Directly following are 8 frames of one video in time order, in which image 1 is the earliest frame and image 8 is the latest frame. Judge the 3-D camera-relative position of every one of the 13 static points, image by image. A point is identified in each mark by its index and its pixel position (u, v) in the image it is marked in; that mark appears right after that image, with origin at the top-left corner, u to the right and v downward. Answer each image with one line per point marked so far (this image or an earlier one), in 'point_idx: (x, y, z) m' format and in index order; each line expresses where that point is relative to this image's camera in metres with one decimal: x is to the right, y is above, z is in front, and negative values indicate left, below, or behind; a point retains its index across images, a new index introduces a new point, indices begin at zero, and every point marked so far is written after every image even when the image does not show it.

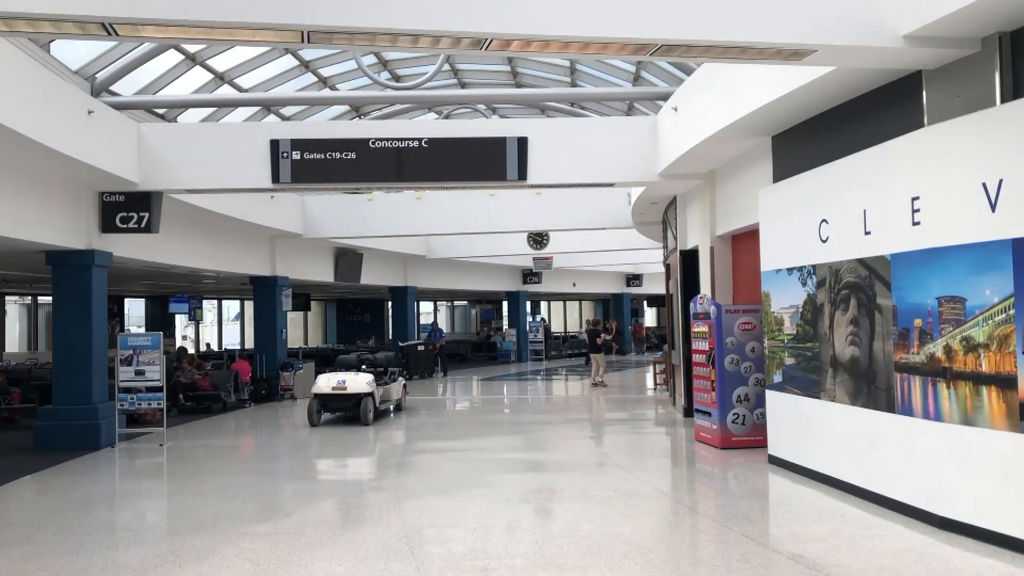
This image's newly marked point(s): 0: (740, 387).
0: (+2.2, -1.0, +9.2) m
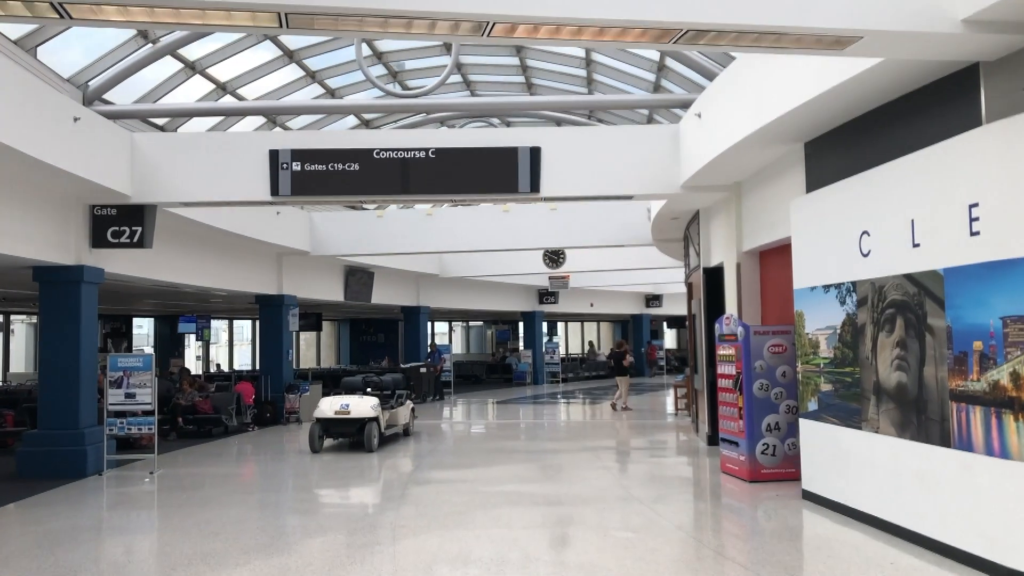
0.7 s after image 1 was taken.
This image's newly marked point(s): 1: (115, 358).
0: (+2.3, -1.1, +8.5) m
1: (-4.3, -0.8, +10.2) m
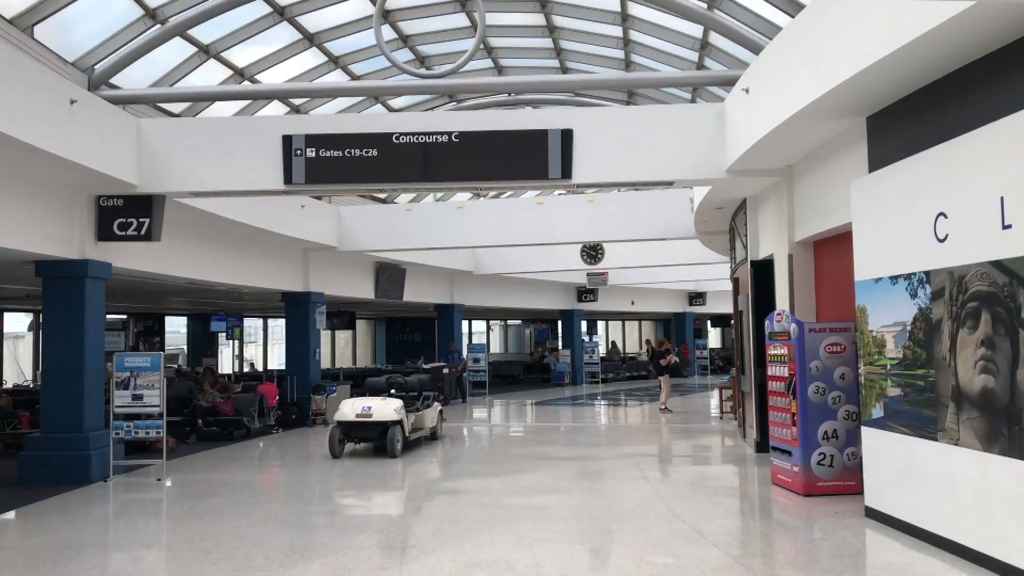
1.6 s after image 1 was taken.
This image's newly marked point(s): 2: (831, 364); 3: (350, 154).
0: (+2.6, -1.1, +7.7) m
1: (-4.0, -0.7, +9.7) m
2: (+2.6, -0.6, +7.7) m
3: (-1.6, +1.3, +9.2) m
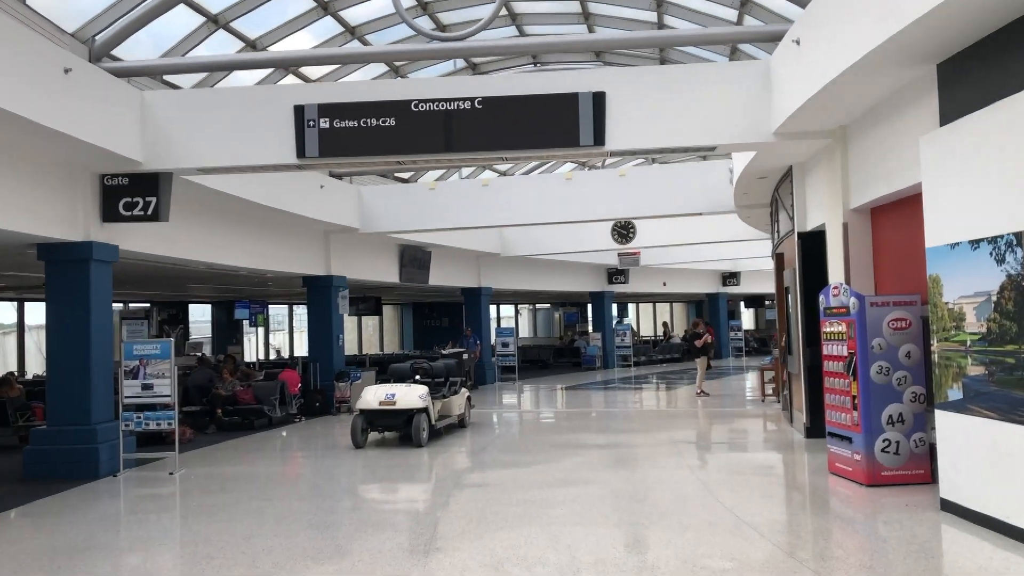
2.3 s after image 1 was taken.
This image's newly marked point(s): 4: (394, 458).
0: (+2.8, -0.9, +7.0) m
1: (-3.7, -0.6, +9.1) m
2: (+2.8, -0.4, +7.0) m
3: (-1.3, +1.5, +8.6) m
4: (-1.3, -1.8, +10.1) m
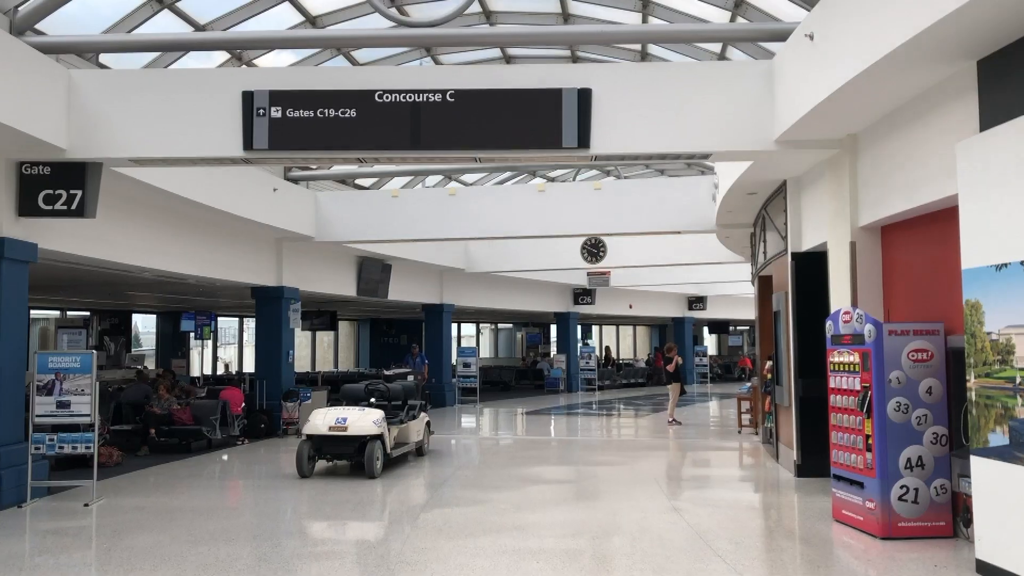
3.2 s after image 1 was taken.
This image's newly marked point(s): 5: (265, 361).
0: (+2.6, -1.0, +6.1) m
1: (-4.0, -0.6, +8.1) m
2: (+2.6, -0.6, +6.2) m
3: (-1.5, +1.4, +7.6) m
4: (-1.6, -2.0, +9.1) m
5: (-3.7, -1.1, +14.0) m
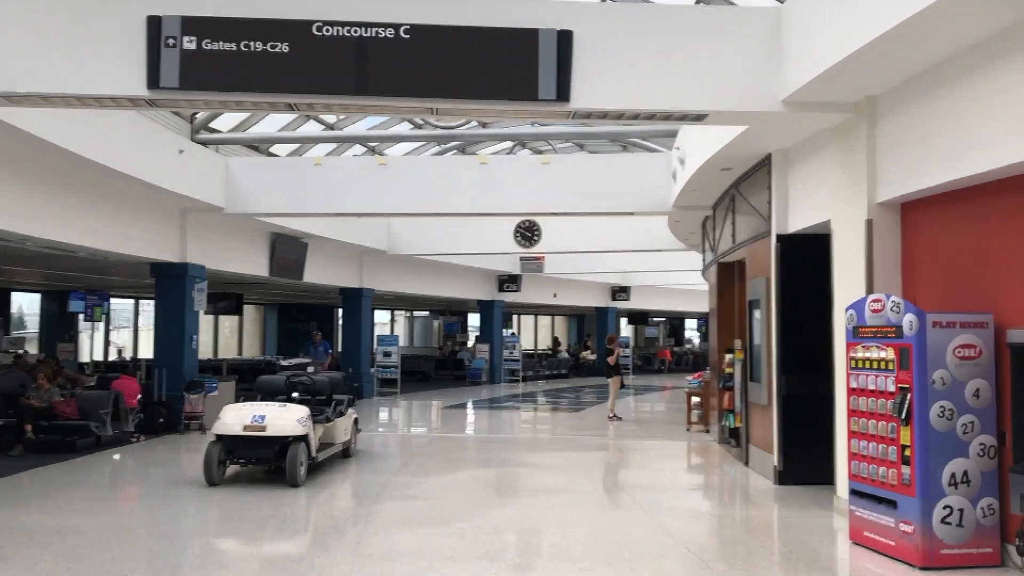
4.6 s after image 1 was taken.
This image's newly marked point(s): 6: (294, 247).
0: (+2.5, -0.9, +5.2) m
1: (-4.3, -0.4, +6.4) m
2: (+2.5, -0.5, +5.2) m
3: (-1.7, +1.6, +6.2) m
4: (-2.1, -1.7, +7.8) m
5: (-4.6, -0.8, +12.4) m
6: (-3.6, +0.7, +15.5) m
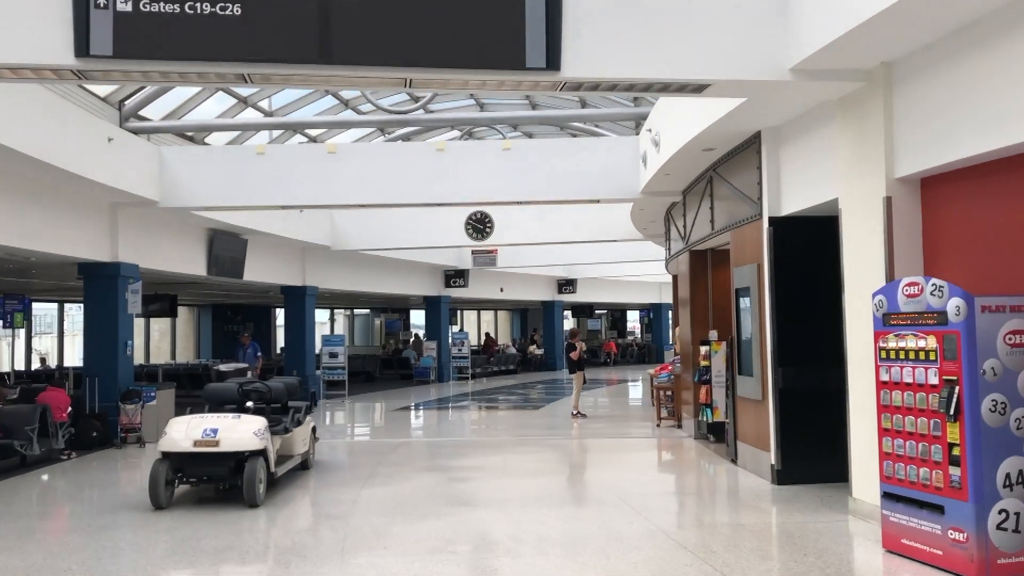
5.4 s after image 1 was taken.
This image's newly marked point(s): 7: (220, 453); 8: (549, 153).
0: (+2.5, -0.8, +4.7) m
1: (-4.3, -0.4, +5.5) m
2: (+2.5, -0.4, +4.7) m
3: (-1.8, +1.6, +5.4) m
4: (-2.2, -1.7, +6.9) m
5: (-5.0, -0.8, +11.3) m
6: (-4.3, +0.7, +14.5) m
7: (-2.2, -1.2, +7.1) m
8: (+0.4, +1.6, +11.4) m
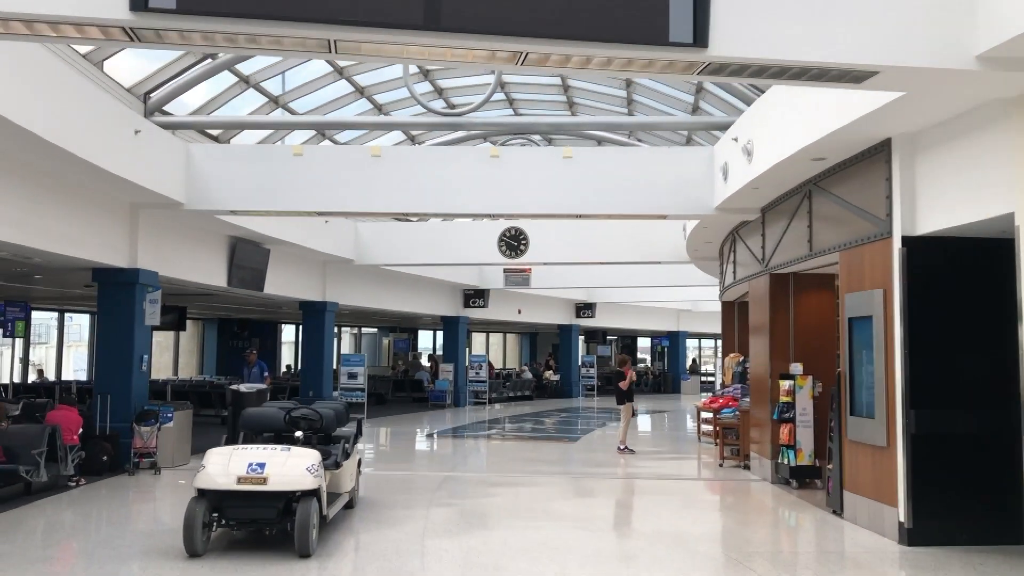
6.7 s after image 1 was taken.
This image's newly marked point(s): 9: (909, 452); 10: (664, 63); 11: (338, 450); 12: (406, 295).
0: (+3.1, -1.0, +3.7) m
1: (-3.7, -0.4, +4.4) m
2: (+3.2, -0.5, +3.8) m
3: (-1.1, +1.6, +4.5) m
4: (-1.6, -1.8, +5.9) m
5: (-4.4, -0.9, +10.3) m
6: (-3.7, +0.5, +13.5) m
7: (-1.6, -1.3, +6.0) m
8: (+1.1, +1.4, +10.4) m
9: (+2.7, -1.1, +6.5) m
10: (+0.8, +1.2, +5.0) m
11: (-1.3, -1.2, +7.1) m
12: (-2.3, -0.2, +19.9) m
